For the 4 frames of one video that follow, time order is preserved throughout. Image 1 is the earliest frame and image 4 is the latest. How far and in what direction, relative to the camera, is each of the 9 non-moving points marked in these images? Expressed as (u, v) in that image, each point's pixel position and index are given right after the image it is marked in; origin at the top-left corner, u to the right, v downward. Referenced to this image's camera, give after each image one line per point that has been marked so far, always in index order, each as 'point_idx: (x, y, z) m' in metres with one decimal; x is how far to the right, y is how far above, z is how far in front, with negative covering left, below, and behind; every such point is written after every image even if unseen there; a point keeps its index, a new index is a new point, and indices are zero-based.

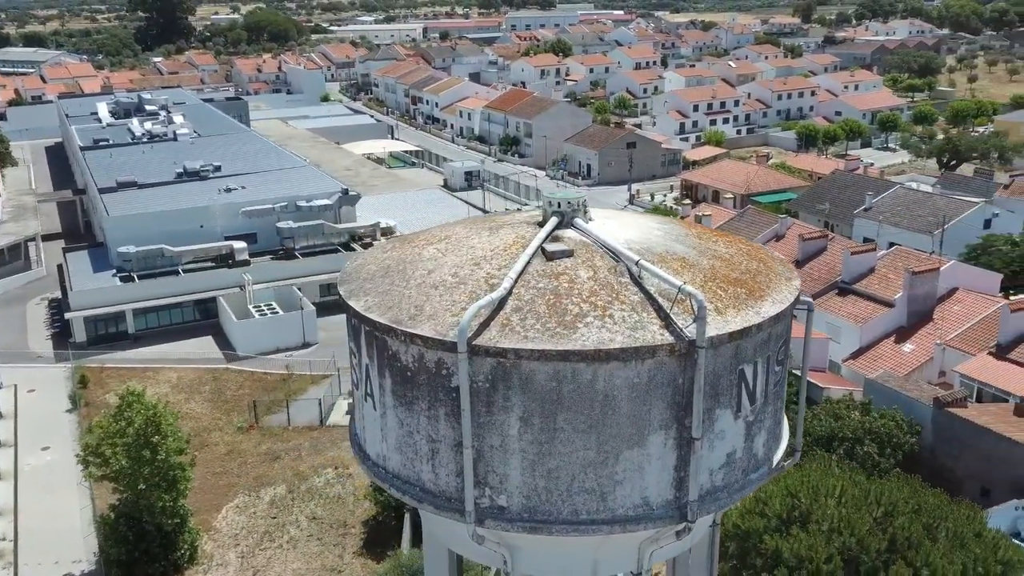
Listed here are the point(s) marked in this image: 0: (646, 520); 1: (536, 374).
0: (+1.1, -1.9, +7.5) m
1: (+0.2, -0.7, +7.2) m
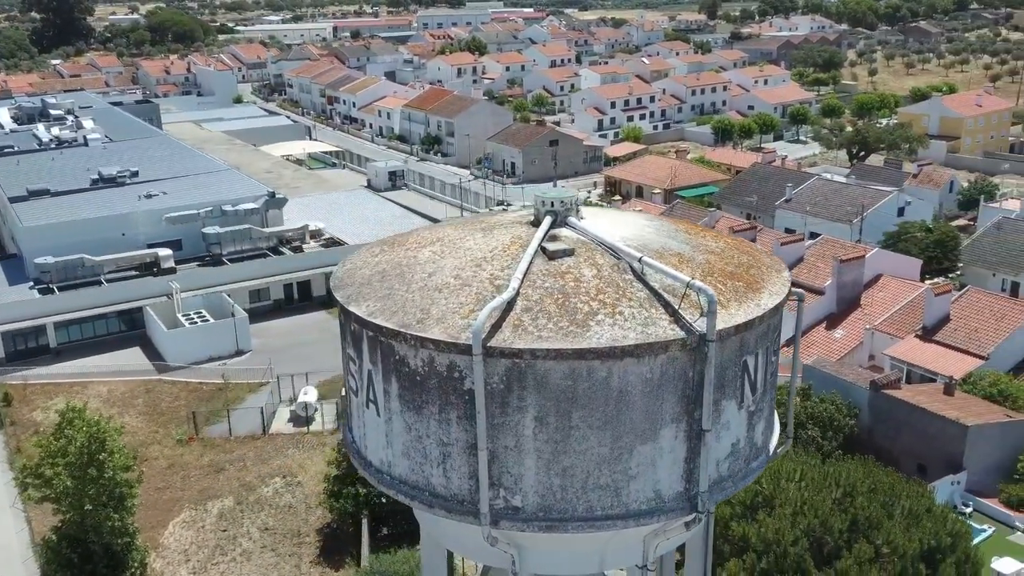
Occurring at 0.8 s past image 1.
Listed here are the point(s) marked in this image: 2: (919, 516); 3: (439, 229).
0: (+1.2, -1.8, +7.6) m
1: (+0.3, -0.7, +7.2) m
2: (+6.5, -3.6, +14.9) m
3: (-0.7, +0.6, +9.3) m
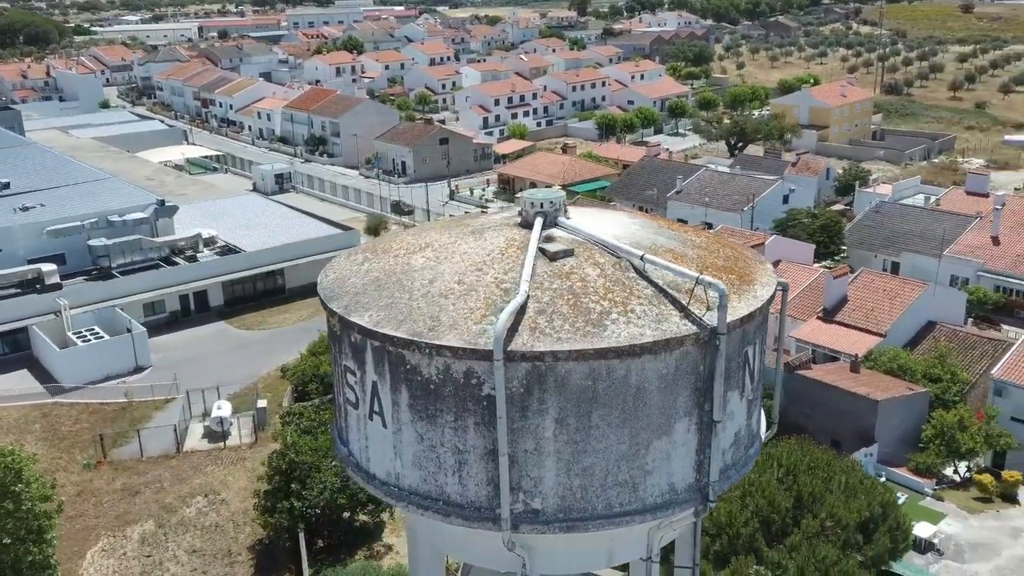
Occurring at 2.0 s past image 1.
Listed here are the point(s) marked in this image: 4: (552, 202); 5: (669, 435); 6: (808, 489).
0: (+1.4, -1.8, +7.8) m
1: (+0.5, -0.7, +7.2) m
2: (+5.7, -3.4, +15.7) m
3: (-0.9, +0.5, +9.2) m
4: (+0.4, +0.8, +8.8) m
5: (+1.3, -1.2, +7.6) m
6: (+4.8, -3.3, +15.3) m
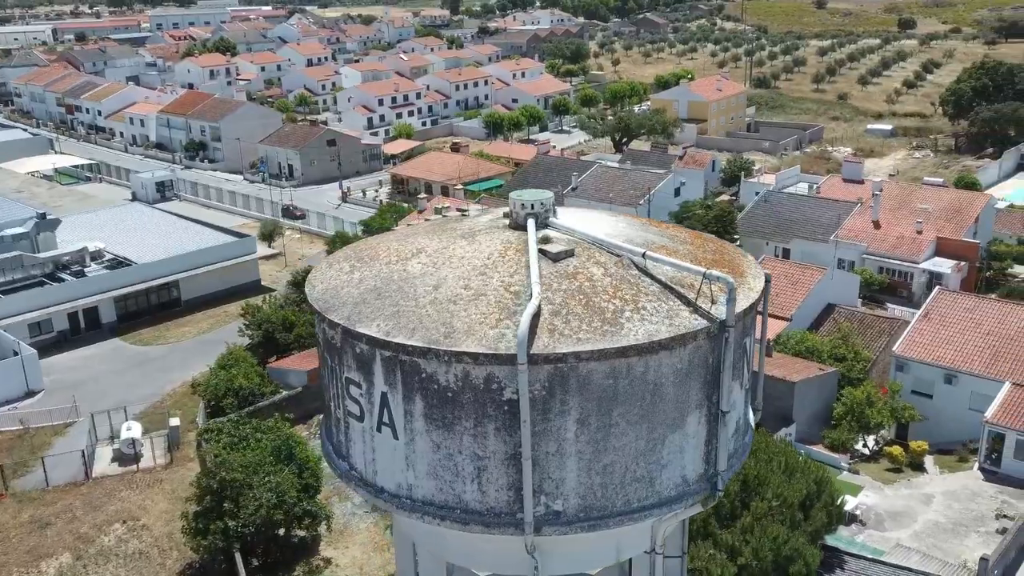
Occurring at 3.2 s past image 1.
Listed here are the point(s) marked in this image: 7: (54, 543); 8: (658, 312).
0: (+1.5, -1.8, +7.9) m
1: (+0.6, -0.7, +7.2) m
2: (+4.9, -3.2, +16.3) m
3: (-1.0, +0.5, +9.1) m
4: (+0.3, +0.8, +8.8) m
5: (+1.4, -1.2, +7.8) m
6: (+4.1, -3.1, +15.8) m
7: (-9.8, -5.5, +20.2) m
8: (+1.2, -0.2, +7.6) m
